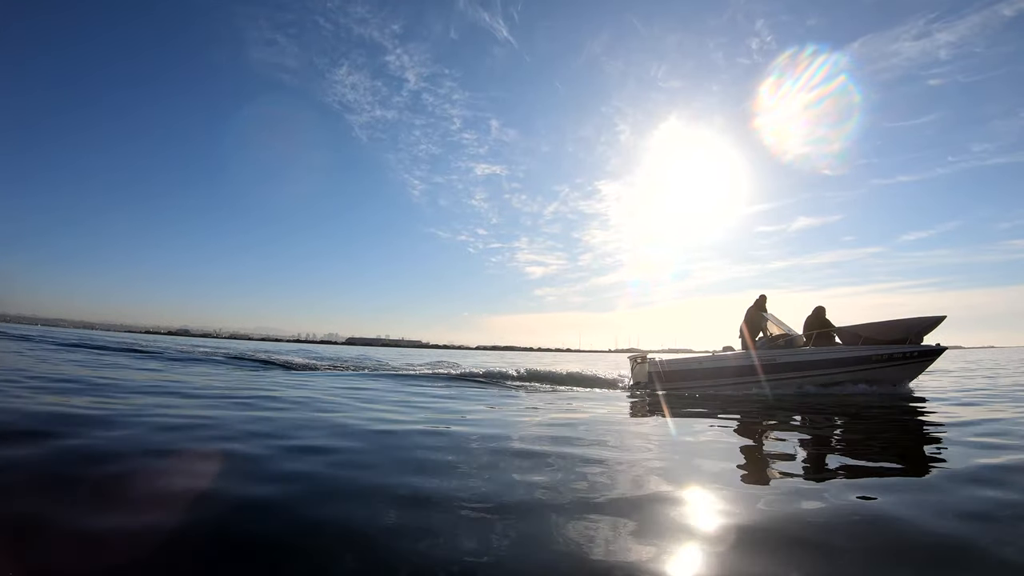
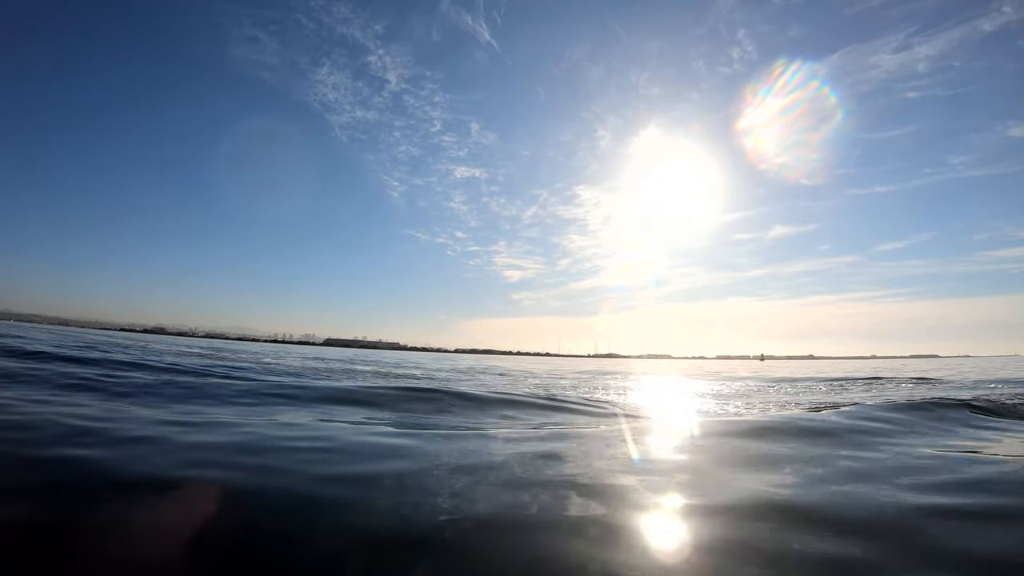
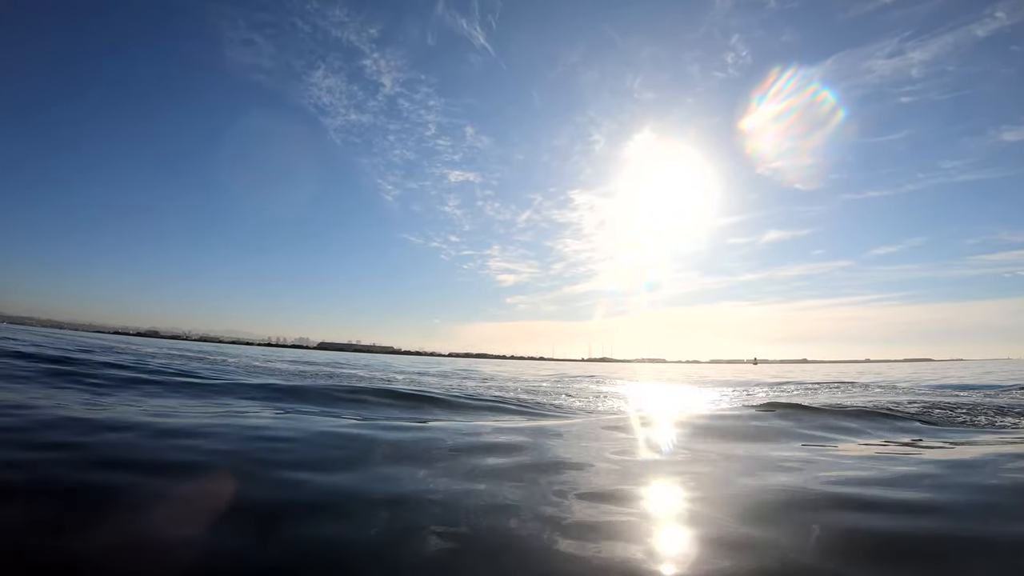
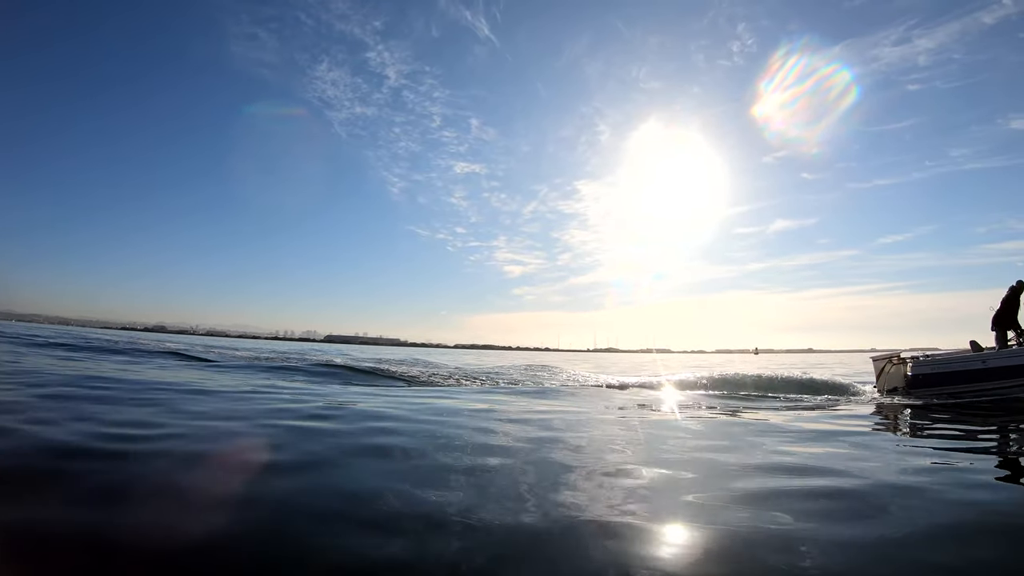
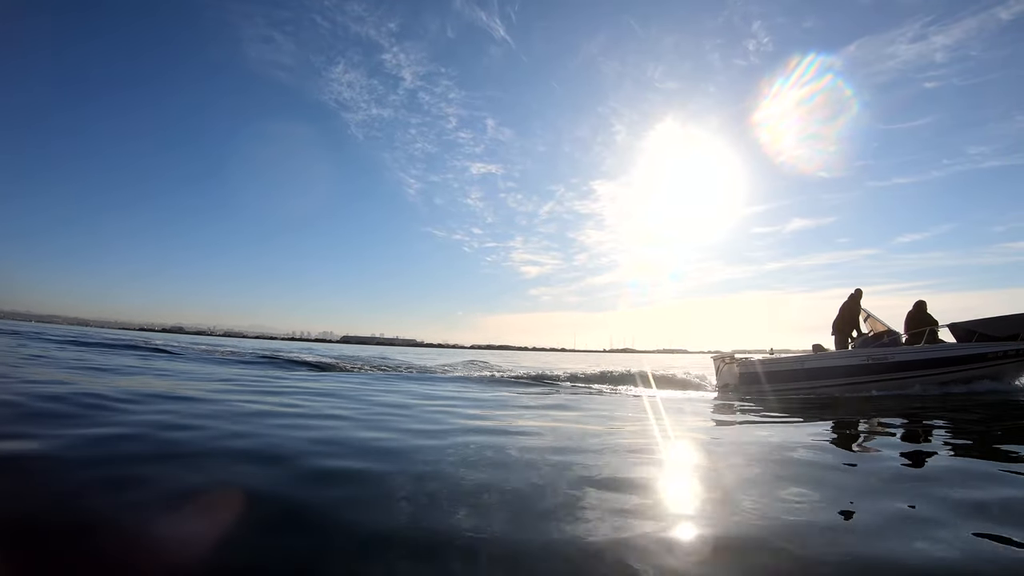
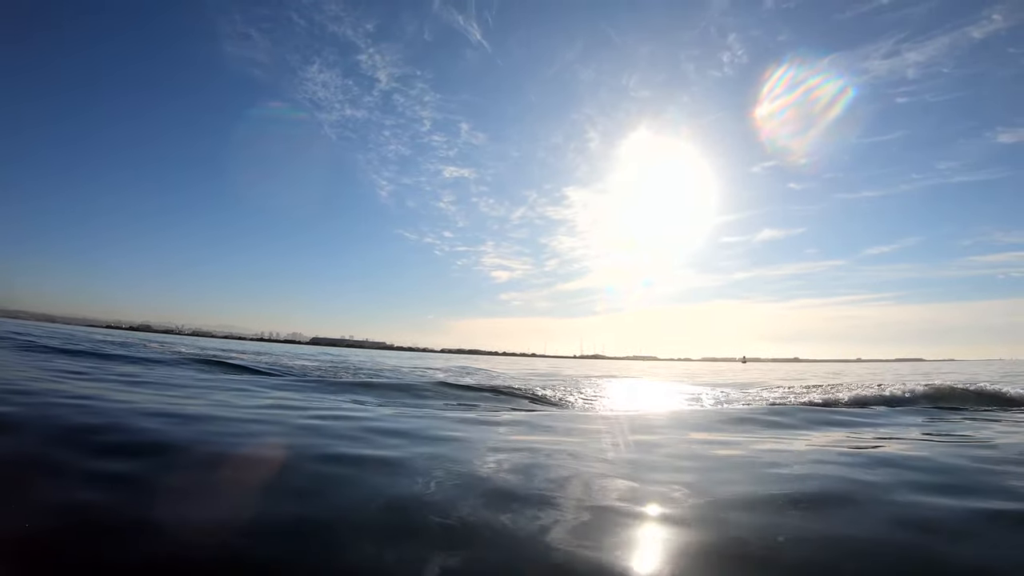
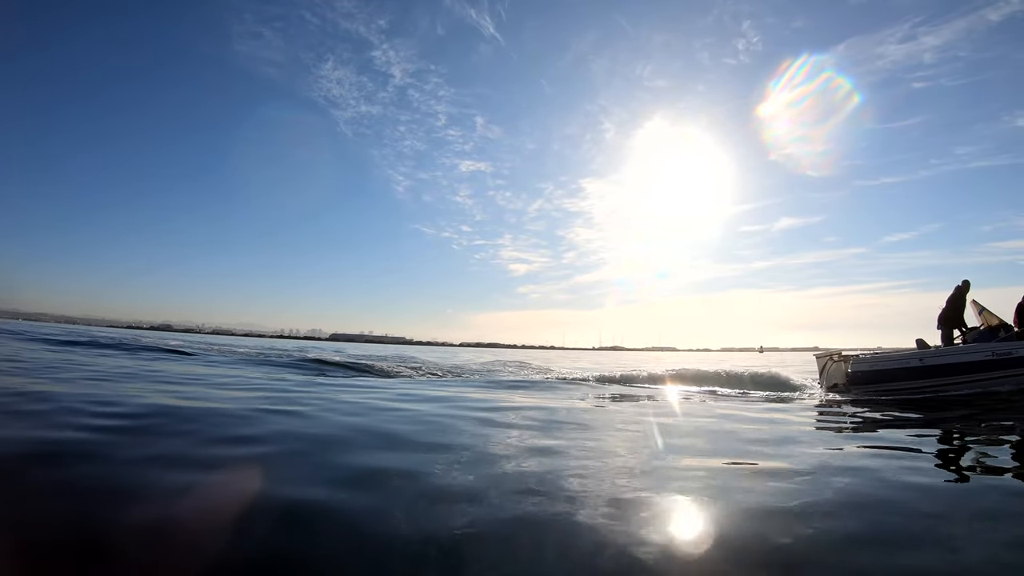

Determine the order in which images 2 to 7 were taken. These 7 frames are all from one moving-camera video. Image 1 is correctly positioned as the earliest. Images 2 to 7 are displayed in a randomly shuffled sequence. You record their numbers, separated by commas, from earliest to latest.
5, 7, 4, 6, 3, 2
